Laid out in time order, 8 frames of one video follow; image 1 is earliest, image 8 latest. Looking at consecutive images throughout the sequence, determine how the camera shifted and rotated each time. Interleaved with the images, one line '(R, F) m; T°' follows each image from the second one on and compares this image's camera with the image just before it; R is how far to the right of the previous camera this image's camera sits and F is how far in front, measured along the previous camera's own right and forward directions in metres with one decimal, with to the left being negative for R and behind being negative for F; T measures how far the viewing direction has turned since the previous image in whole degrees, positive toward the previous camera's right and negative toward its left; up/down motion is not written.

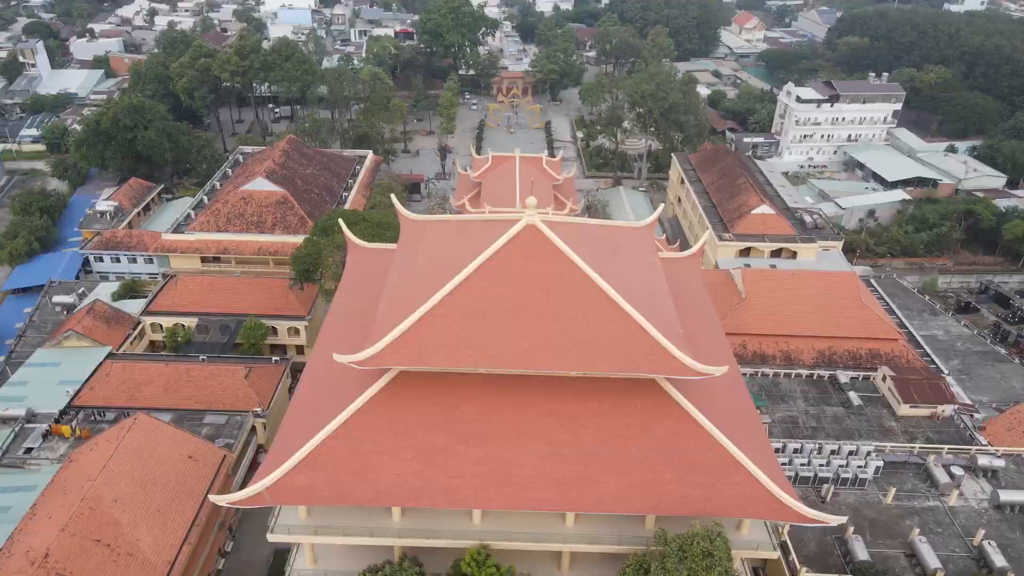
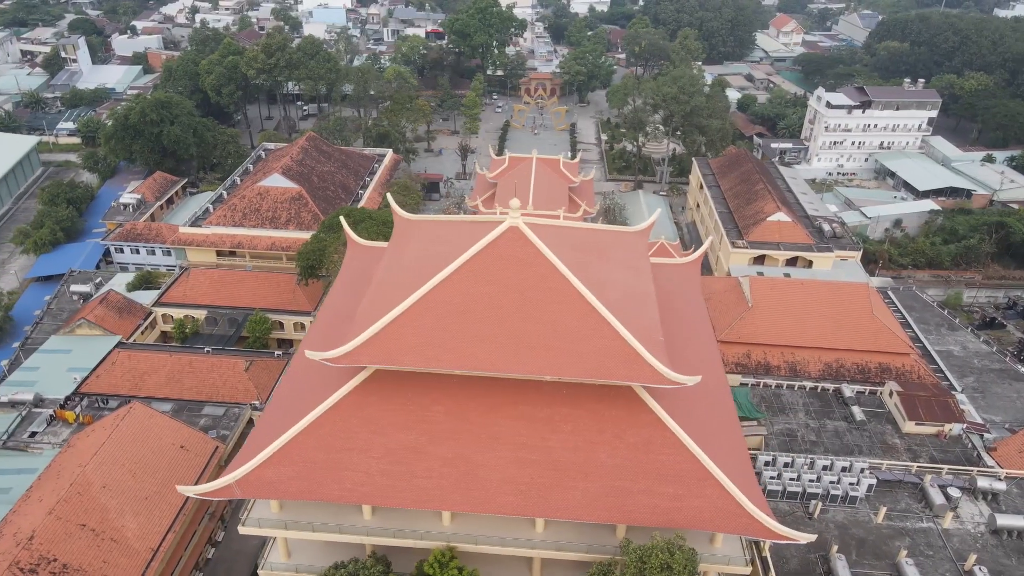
(+1.0, +0.1) m; -3°
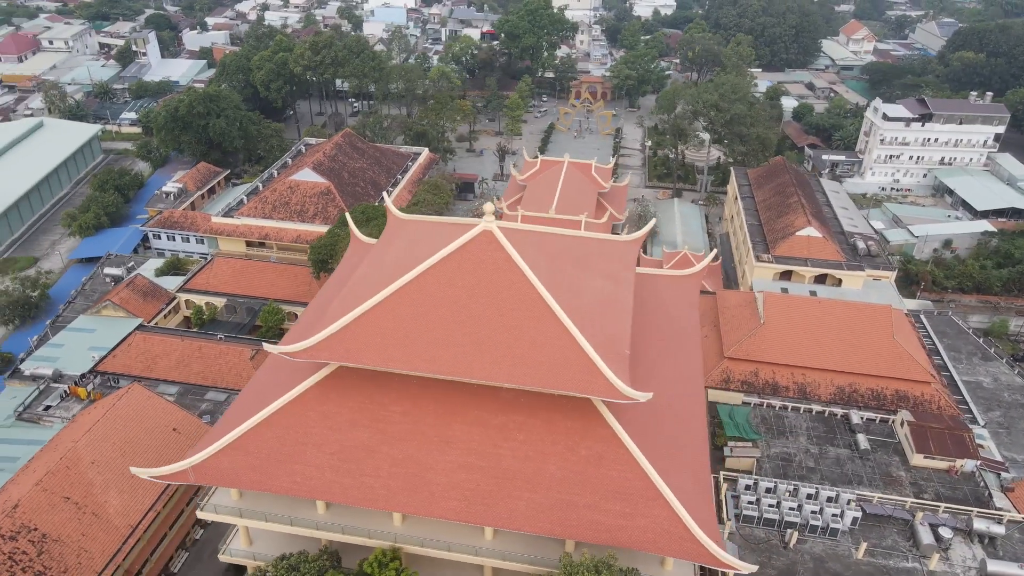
(+1.7, +0.2) m; -5°
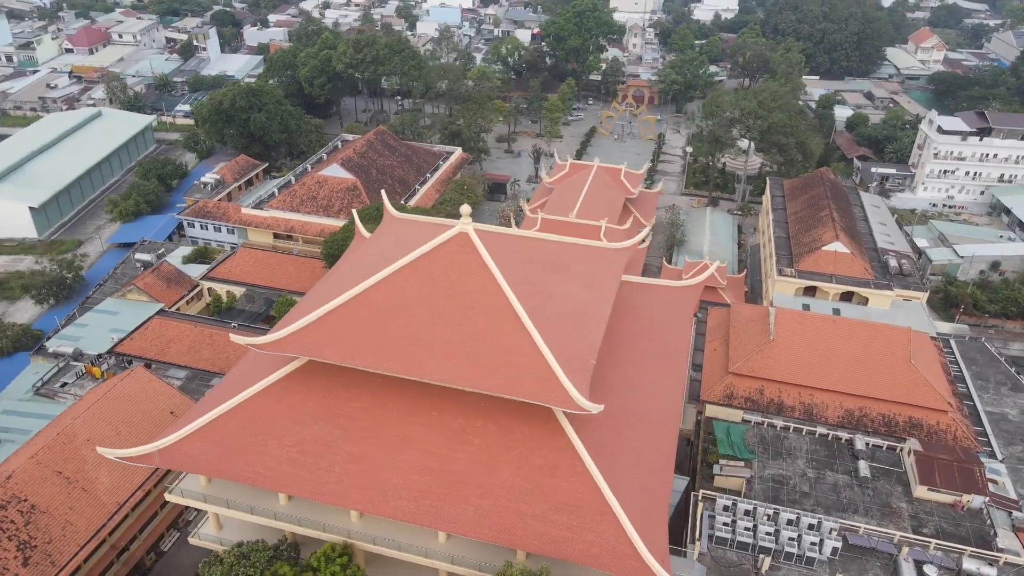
(+1.5, +0.2) m; -5°
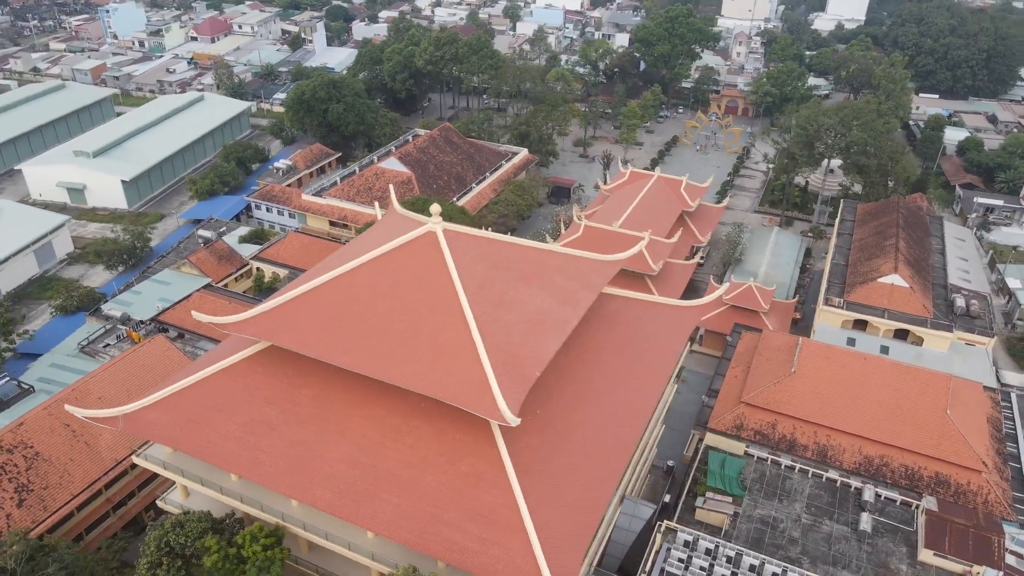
(+2.5, +0.4) m; -9°
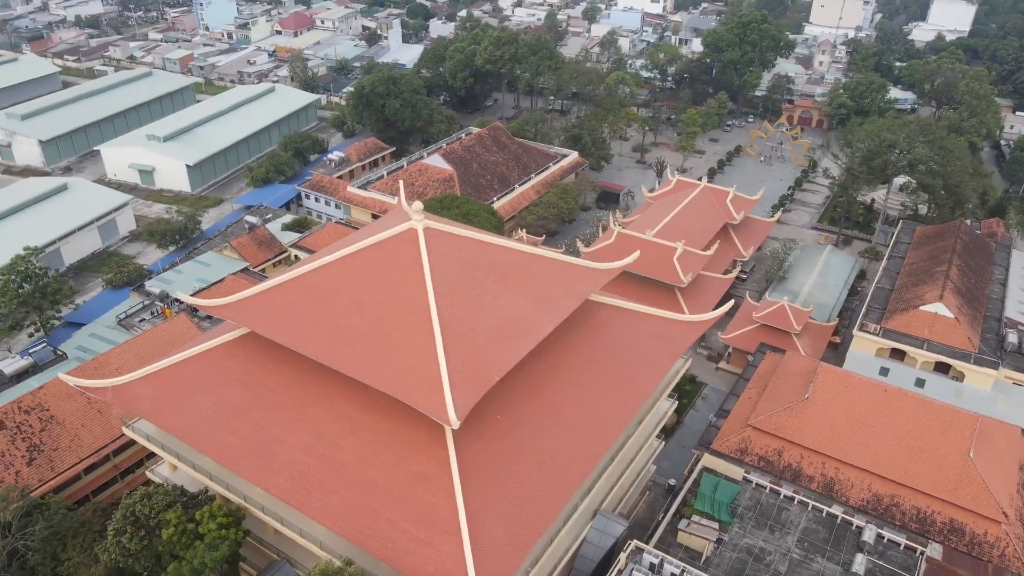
(+1.8, +0.2) m; -6°
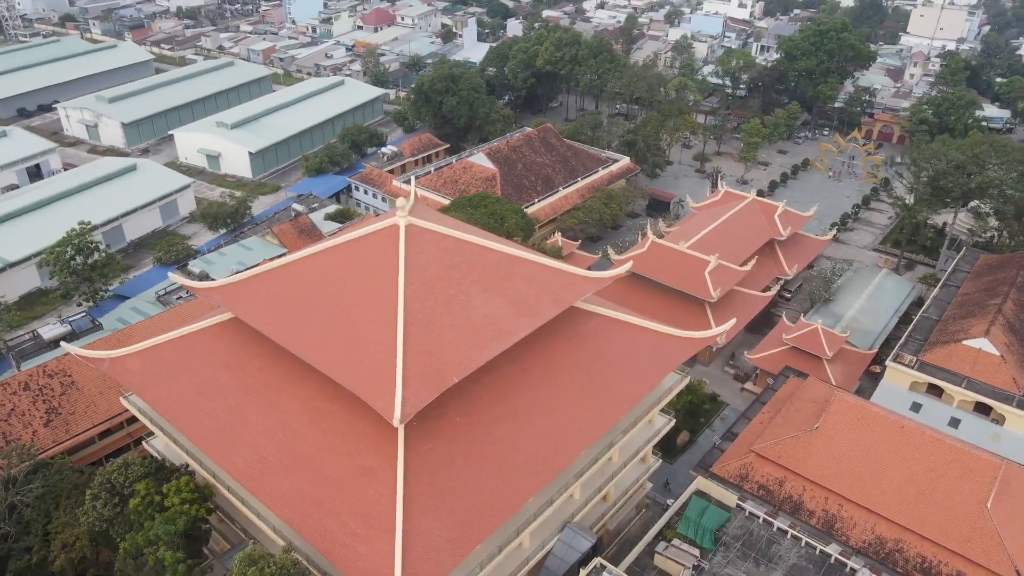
(+1.8, +0.2) m; -6°
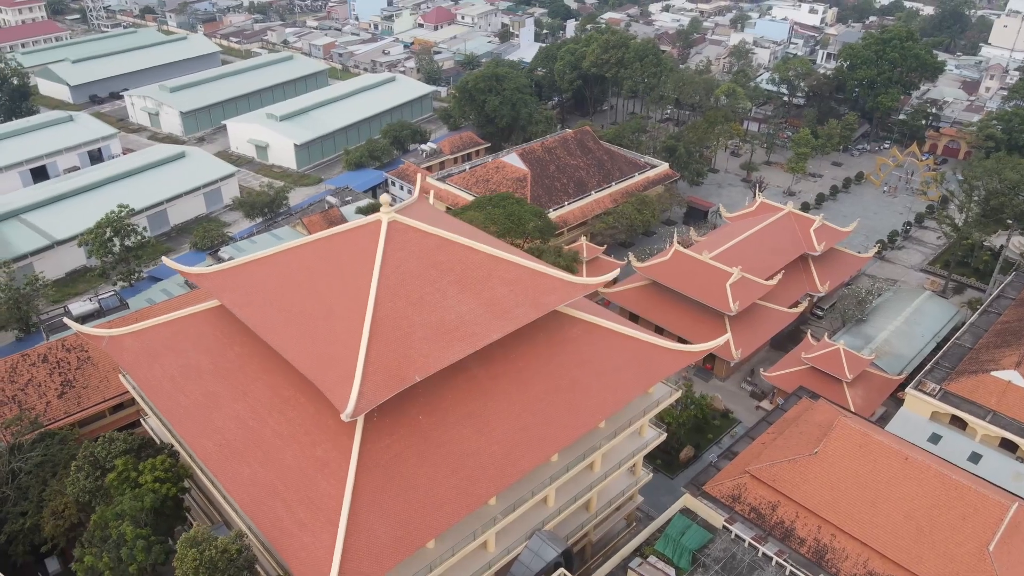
(+1.5, +0.2) m; -5°
